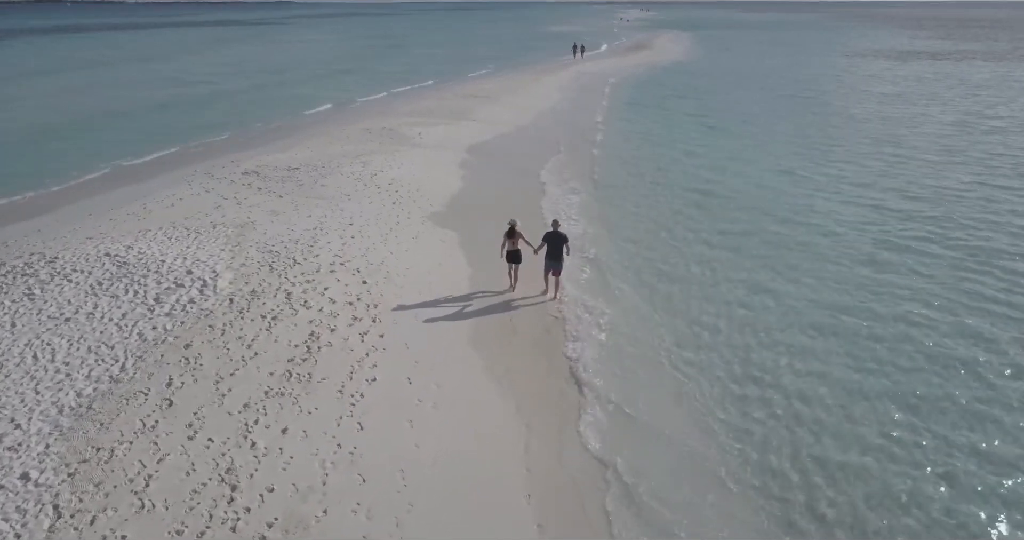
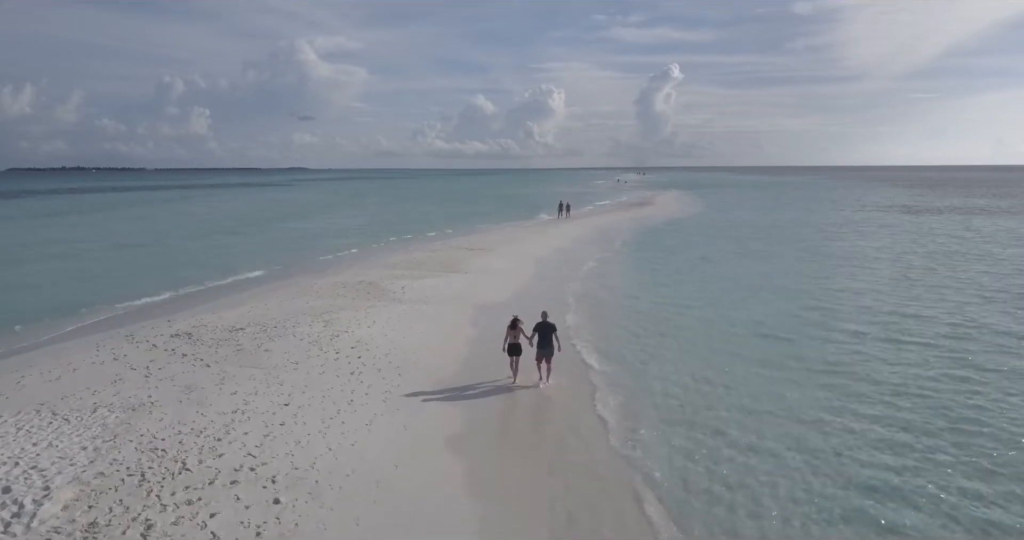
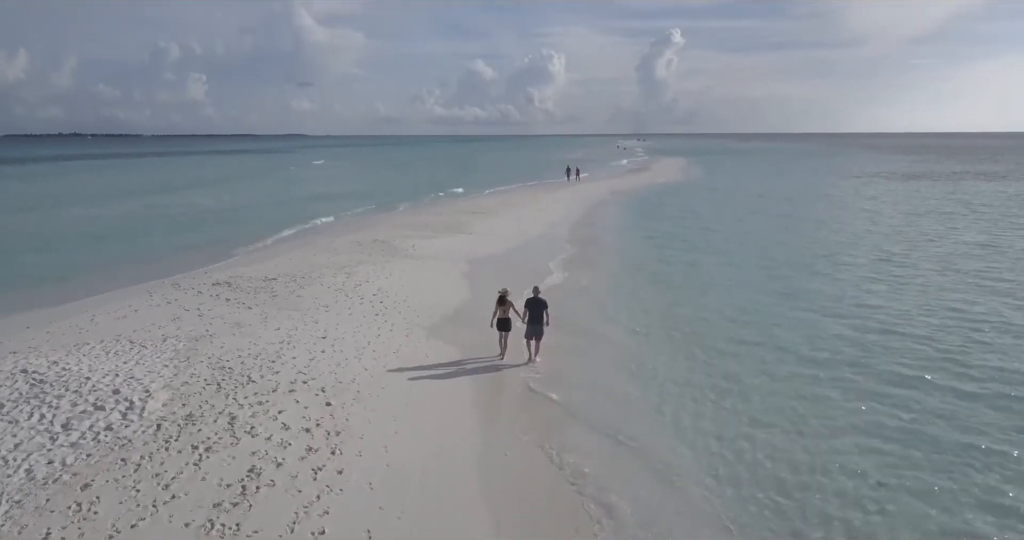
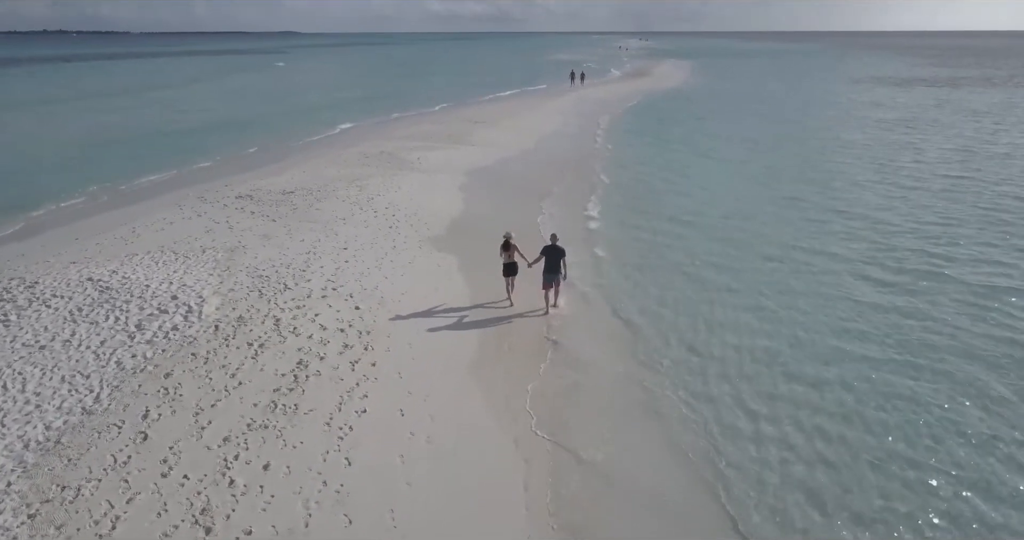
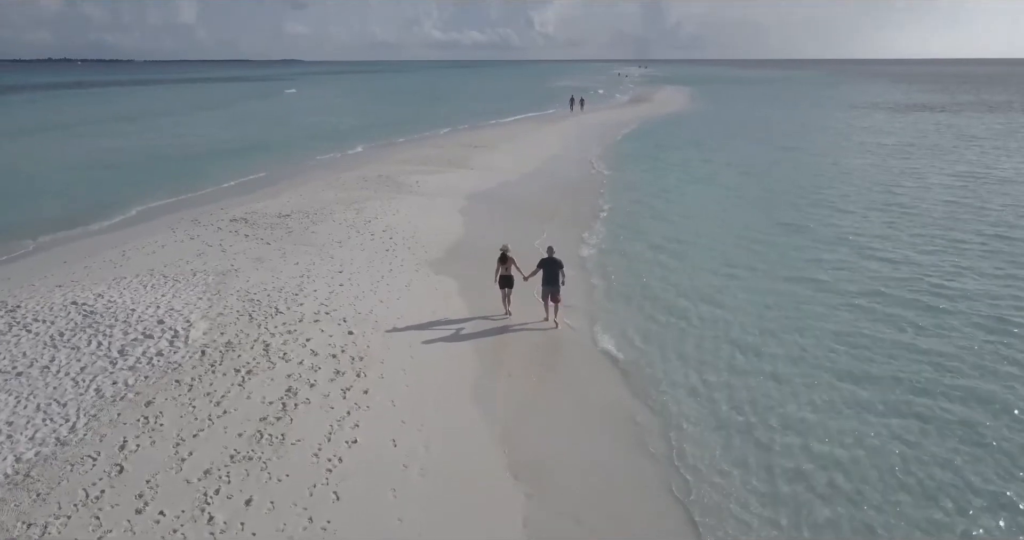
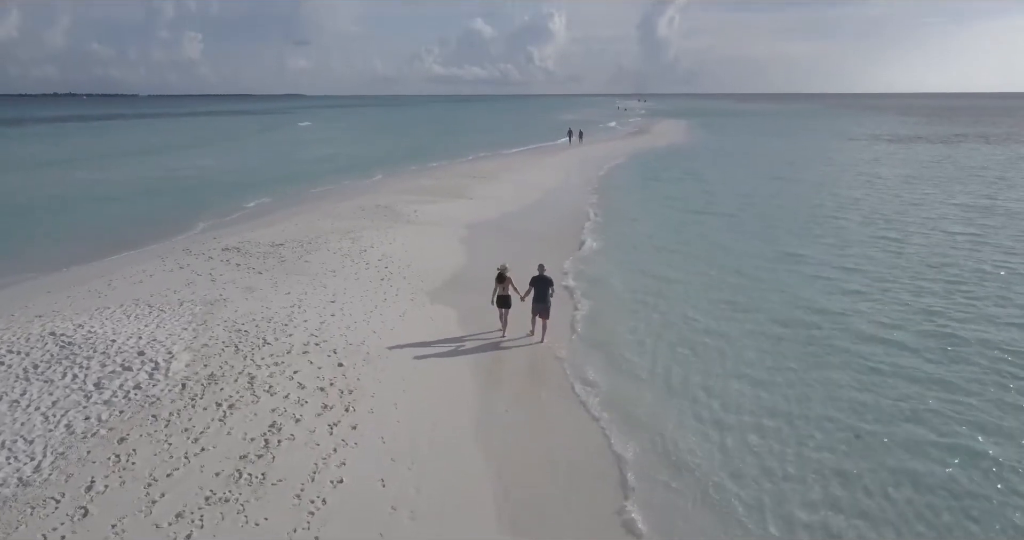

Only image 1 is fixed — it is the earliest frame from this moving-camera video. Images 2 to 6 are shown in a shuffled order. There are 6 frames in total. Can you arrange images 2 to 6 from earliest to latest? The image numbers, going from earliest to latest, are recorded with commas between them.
4, 5, 6, 3, 2
